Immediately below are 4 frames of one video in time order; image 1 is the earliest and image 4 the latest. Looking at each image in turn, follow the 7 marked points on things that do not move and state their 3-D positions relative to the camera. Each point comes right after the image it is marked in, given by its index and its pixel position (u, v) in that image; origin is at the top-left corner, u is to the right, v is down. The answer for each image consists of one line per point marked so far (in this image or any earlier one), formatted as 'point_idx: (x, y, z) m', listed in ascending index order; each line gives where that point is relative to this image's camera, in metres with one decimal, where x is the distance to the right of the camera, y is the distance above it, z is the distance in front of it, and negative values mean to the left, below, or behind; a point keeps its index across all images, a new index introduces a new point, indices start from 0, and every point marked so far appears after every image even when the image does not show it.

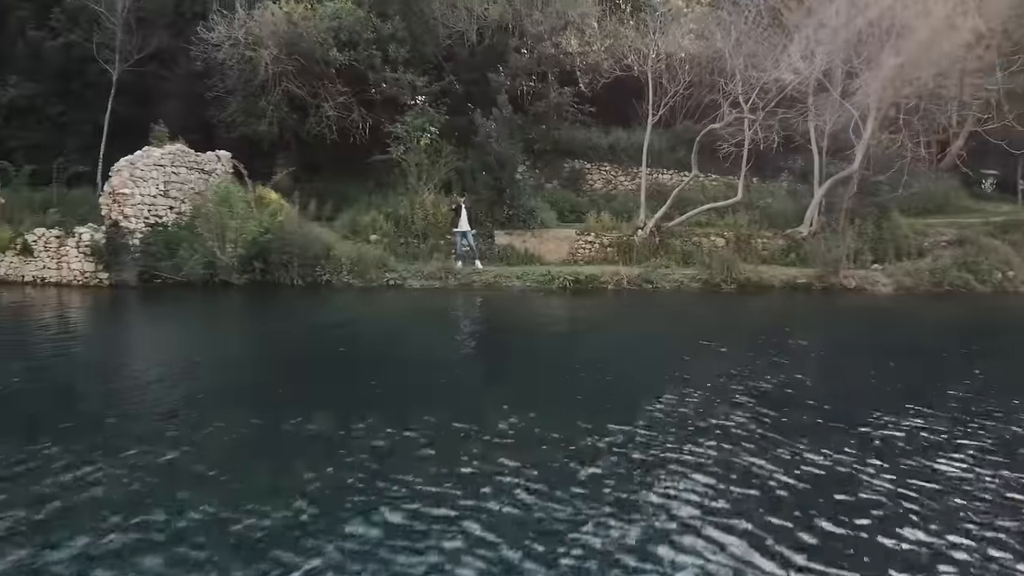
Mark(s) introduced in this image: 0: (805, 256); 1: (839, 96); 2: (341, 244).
0: (+6.3, +0.7, +17.3) m
1: (+6.9, +4.1, +17.1) m
2: (-3.4, +0.9, +16.0) m
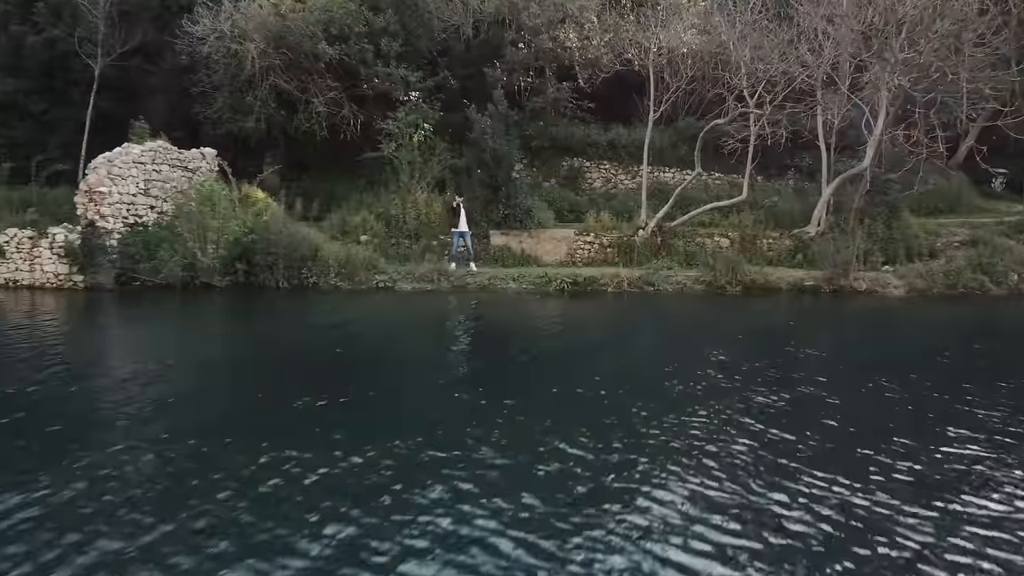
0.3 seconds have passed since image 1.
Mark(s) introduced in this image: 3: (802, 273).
0: (+6.2, +0.6, +16.6) m
1: (+6.8, +4.0, +16.5) m
2: (-3.5, +0.8, +15.3) m
3: (+5.8, +0.3, +16.1) m
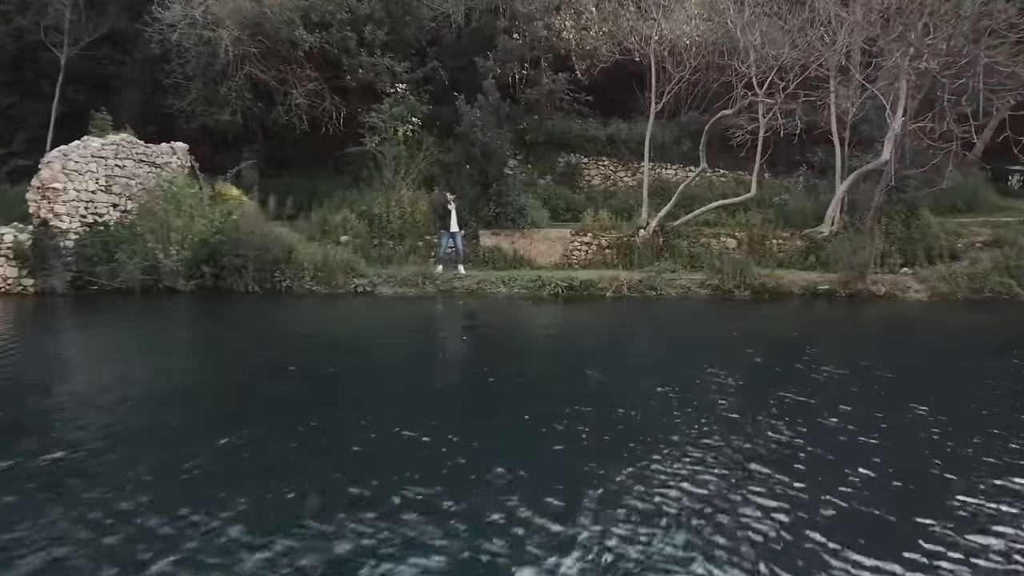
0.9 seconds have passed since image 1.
0: (+6.0, +0.5, +15.5) m
1: (+6.6, +3.9, +15.3) m
2: (-3.6, +0.8, +14.2) m
3: (+5.7, +0.2, +15.0) m
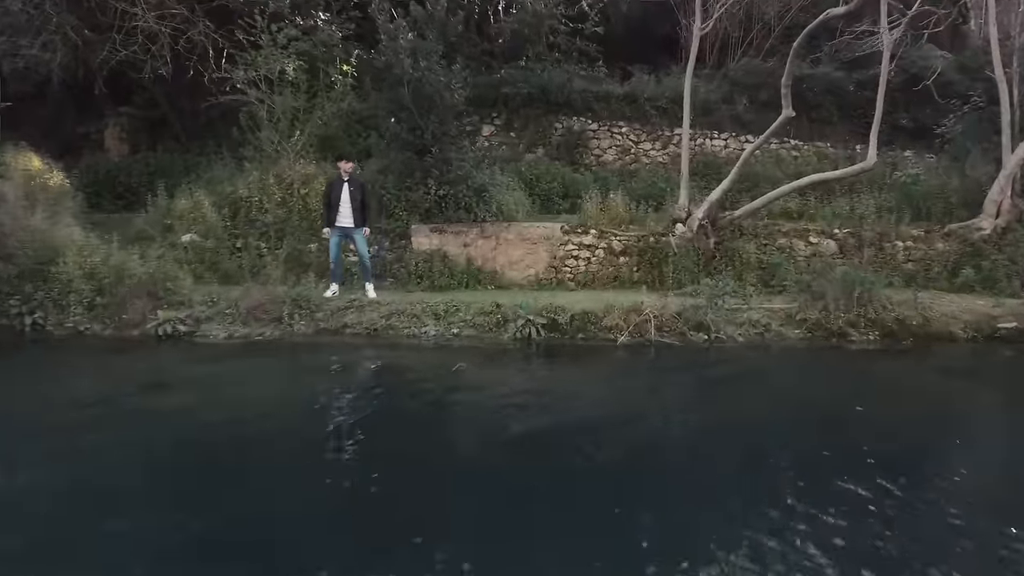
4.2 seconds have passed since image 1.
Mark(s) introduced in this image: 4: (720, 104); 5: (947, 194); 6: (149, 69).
0: (+5.5, +0.2, +9.1) m
1: (+6.1, +3.6, +9.0) m
2: (-4.2, +0.4, +8.2) m
3: (+5.1, -0.2, +8.7) m
4: (+3.6, +3.2, +13.8) m
5: (+5.6, +1.2, +10.4) m
6: (-5.3, +3.2, +11.8) m
